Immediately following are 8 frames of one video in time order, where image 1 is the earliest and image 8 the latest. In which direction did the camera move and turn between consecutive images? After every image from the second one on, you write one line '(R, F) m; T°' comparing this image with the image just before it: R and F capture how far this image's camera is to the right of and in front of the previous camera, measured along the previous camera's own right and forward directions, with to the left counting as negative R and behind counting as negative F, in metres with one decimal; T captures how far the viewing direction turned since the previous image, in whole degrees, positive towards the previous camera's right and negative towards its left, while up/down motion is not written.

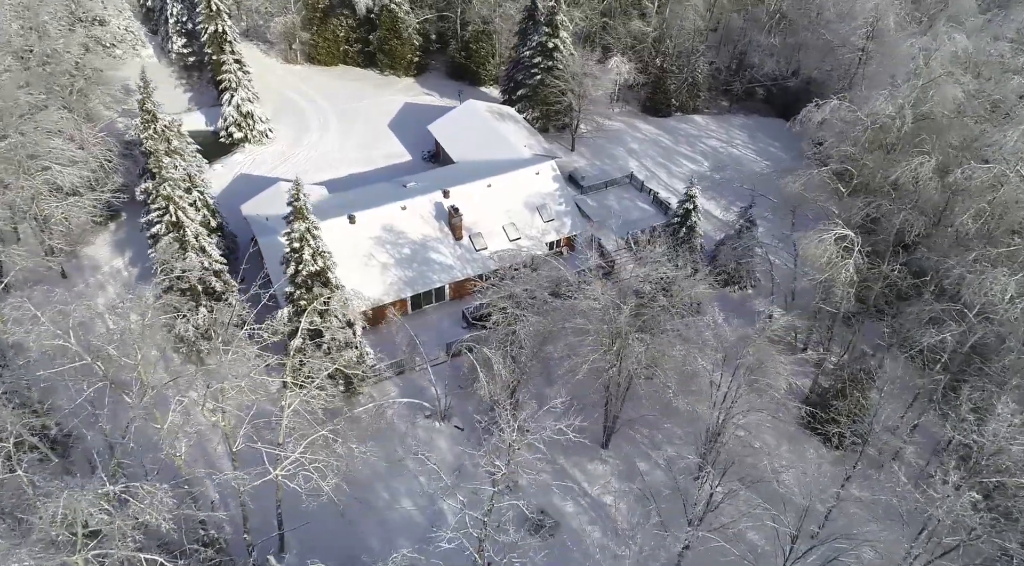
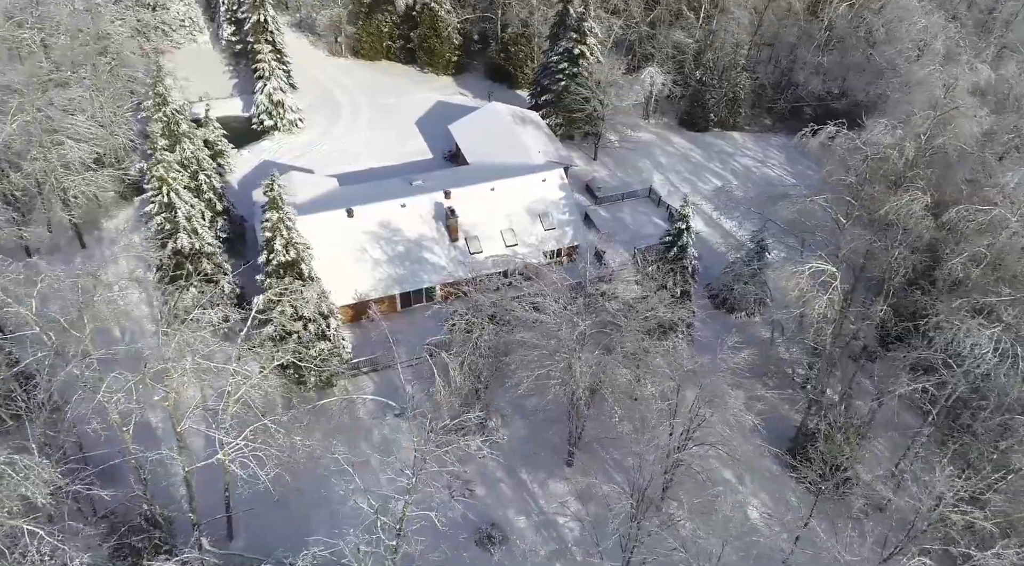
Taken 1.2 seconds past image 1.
(+3.7, +0.6) m; -5°
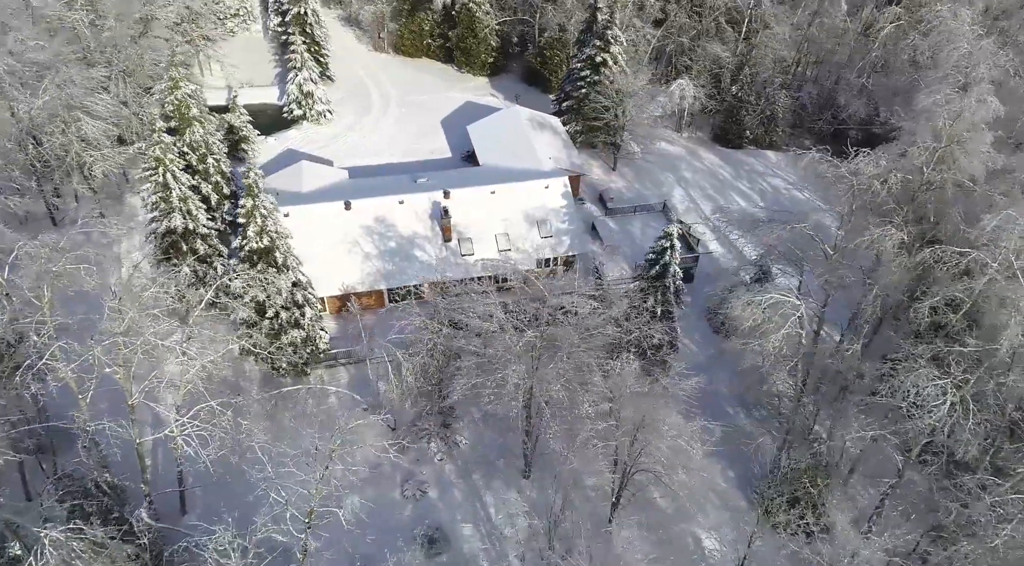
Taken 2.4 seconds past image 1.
(+3.8, +0.5) m; -5°
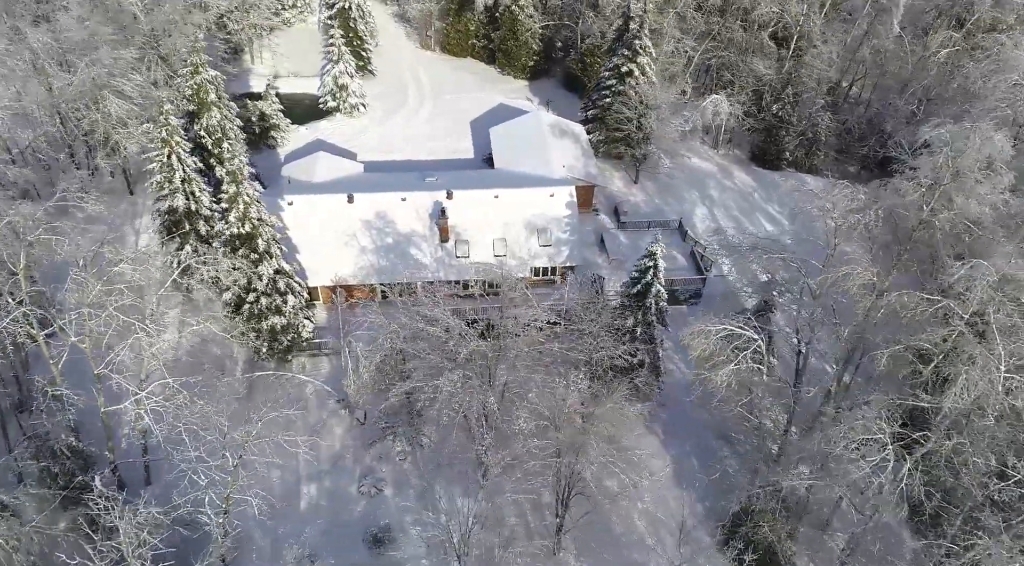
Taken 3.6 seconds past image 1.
(+3.8, +0.5) m; -6°
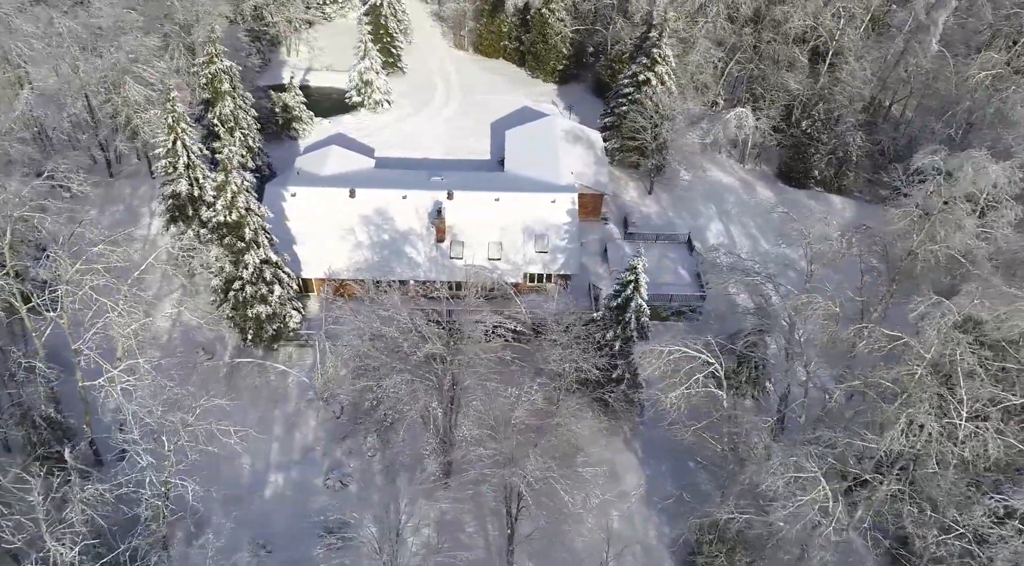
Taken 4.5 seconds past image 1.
(+3.0, +0.4) m; -4°
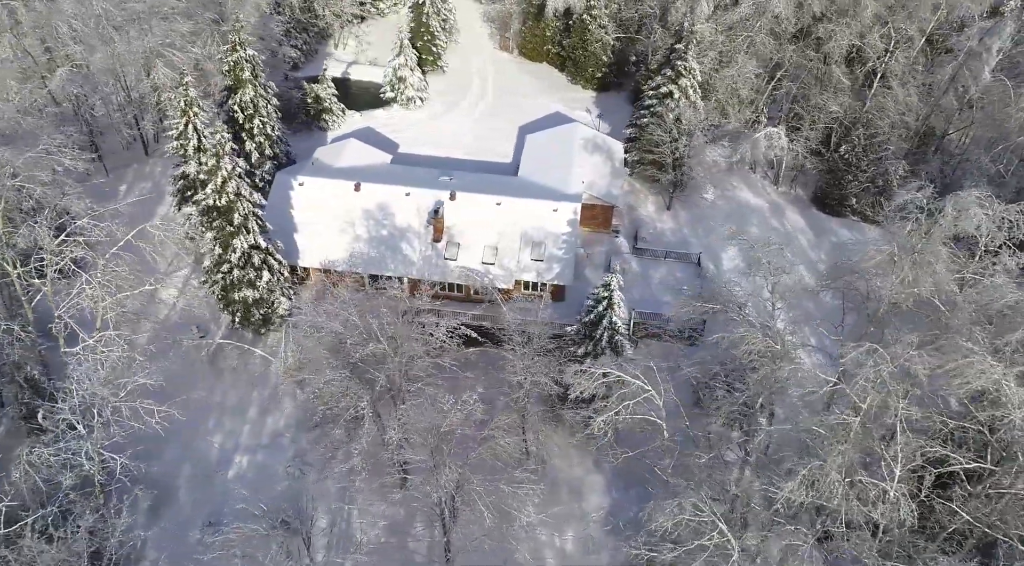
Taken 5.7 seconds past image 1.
(+3.7, +0.6) m; -6°
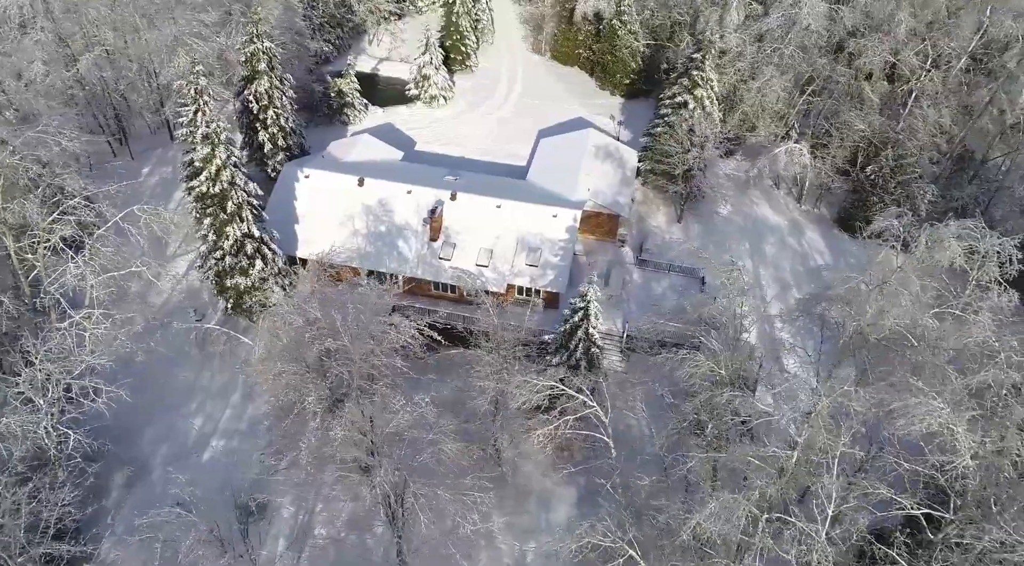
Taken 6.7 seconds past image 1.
(+2.8, +0.4) m; -4°
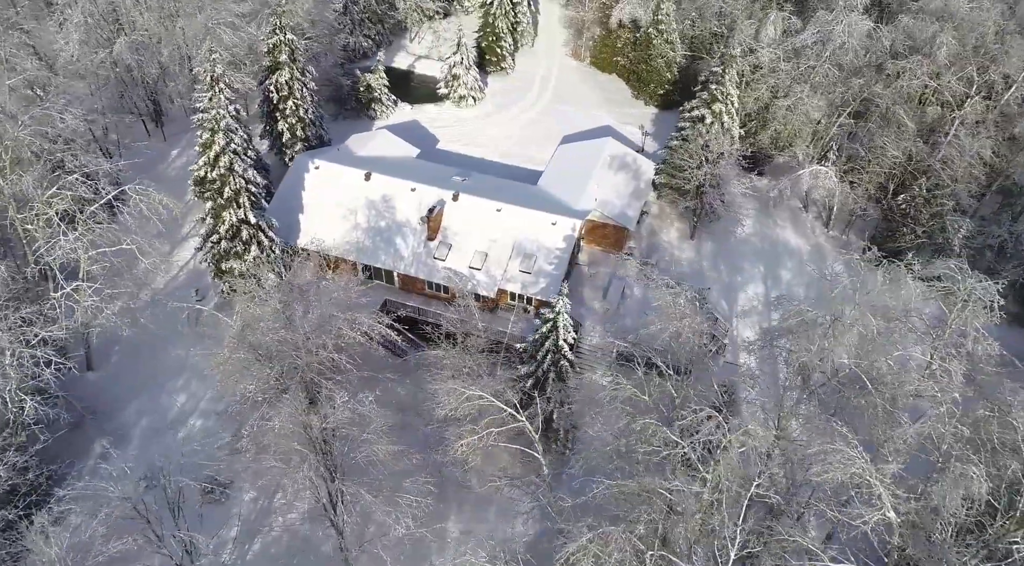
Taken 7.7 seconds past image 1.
(+3.3, +0.5) m; -5°
